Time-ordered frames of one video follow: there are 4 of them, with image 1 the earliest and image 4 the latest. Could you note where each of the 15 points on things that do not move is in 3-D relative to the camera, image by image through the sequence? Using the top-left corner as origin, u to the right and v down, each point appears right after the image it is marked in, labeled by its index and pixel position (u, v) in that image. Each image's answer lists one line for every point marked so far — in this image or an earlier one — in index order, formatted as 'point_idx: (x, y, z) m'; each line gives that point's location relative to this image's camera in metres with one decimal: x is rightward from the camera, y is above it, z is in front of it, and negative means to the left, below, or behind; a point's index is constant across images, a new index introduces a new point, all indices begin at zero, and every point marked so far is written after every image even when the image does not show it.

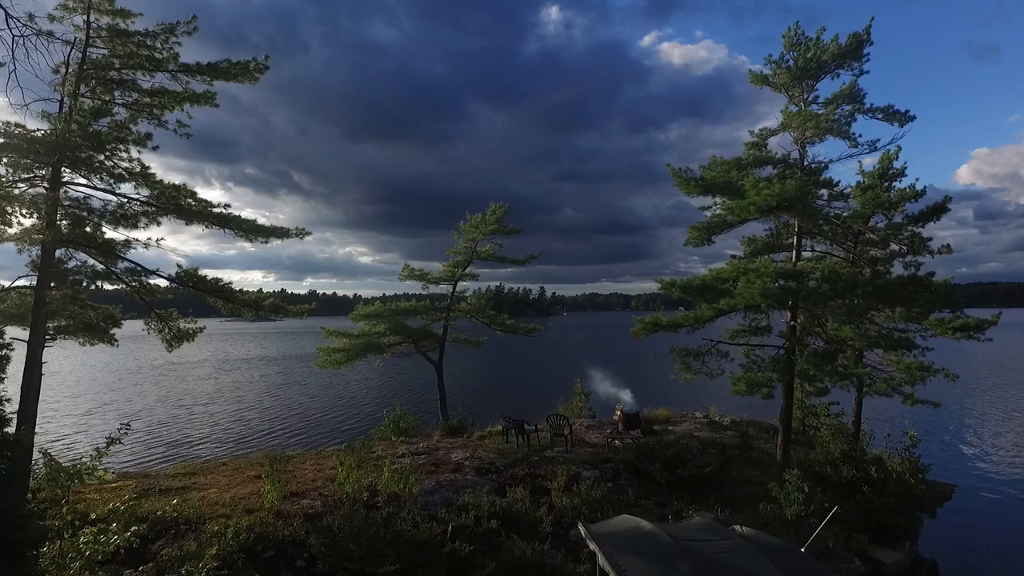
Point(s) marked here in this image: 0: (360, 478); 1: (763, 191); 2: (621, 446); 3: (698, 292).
0: (-3.3, -4.1, +11.6) m
1: (+5.5, +2.1, +11.7) m
2: (+3.1, -4.4, +15.0) m
3: (+4.6, -0.1, +13.3) m
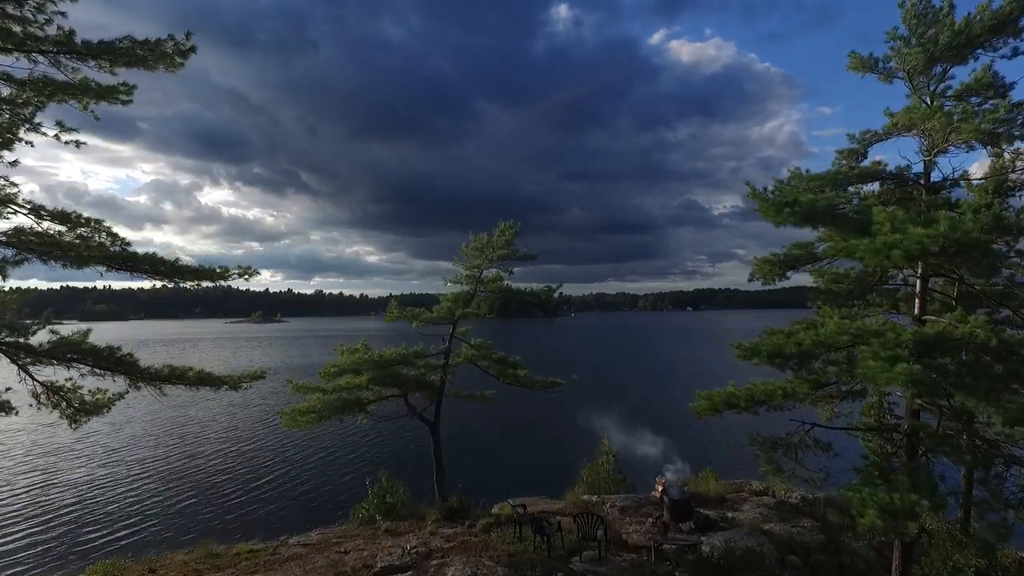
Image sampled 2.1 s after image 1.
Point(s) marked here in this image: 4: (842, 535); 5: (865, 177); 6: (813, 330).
0: (-3.0, -5.3, +7.9) m
1: (+5.8, +0.9, +7.9) m
2: (+3.4, -5.6, +11.3) m
3: (+5.0, -1.3, +9.6) m
4: (+7.9, -5.9, +12.9) m
5: (+7.0, +2.2, +10.7) m
6: (+5.5, -0.7, +9.8) m
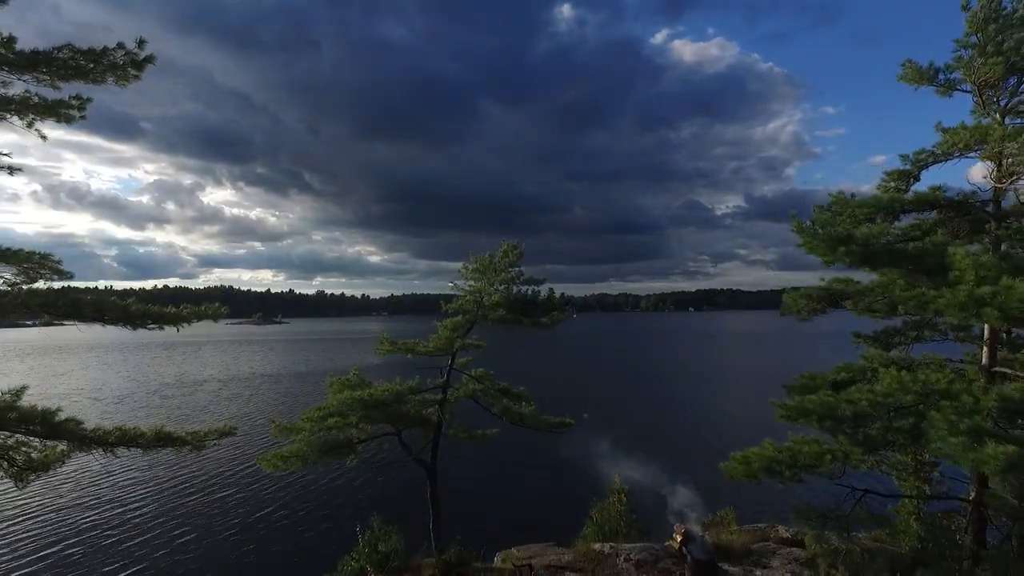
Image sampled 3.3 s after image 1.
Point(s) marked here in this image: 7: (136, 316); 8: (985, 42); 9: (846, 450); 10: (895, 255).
0: (-2.9, -6.0, +6.5) m
1: (+5.9, +0.2, +6.5) m
2: (+3.5, -6.4, +9.9) m
3: (+5.1, -2.0, +8.2) m
4: (+8.0, -6.7, +11.5) m
5: (+7.1, +1.5, +9.4) m
6: (+5.6, -1.5, +8.5) m
7: (-5.8, -0.5, +8.3) m
8: (+7.4, +3.8, +8.4) m
9: (+5.1, -2.5, +8.2) m
10: (+5.6, +0.5, +8.0) m
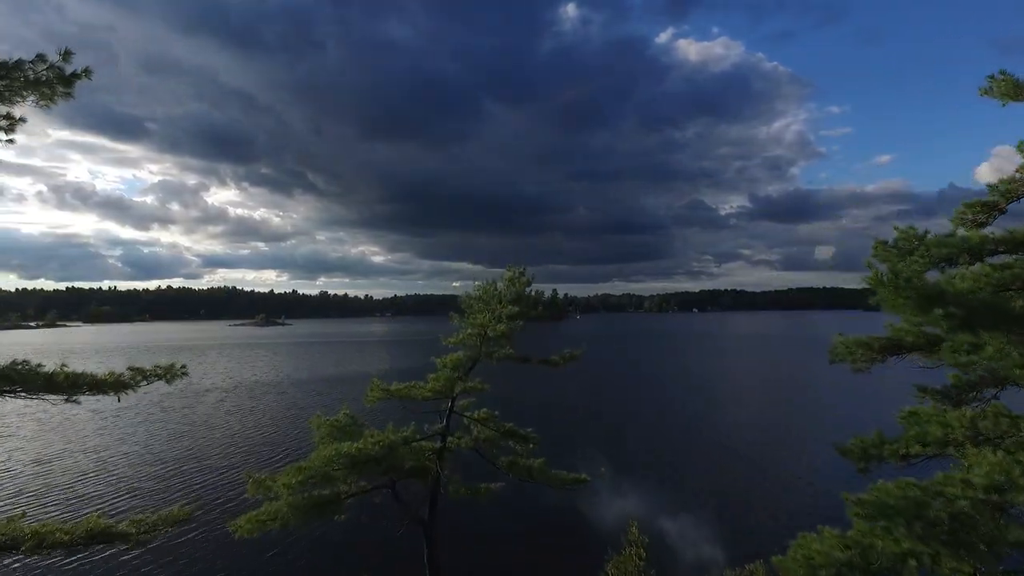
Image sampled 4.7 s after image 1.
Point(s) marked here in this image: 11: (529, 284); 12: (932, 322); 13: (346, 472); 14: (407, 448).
0: (-2.8, -6.8, +5.0) m
1: (+6.0, -0.7, +4.9) m
2: (+3.6, -7.2, +8.3) m
3: (+5.2, -2.9, +6.6) m
4: (+8.2, -7.5, +9.9) m
5: (+7.3, +0.6, +7.8) m
6: (+5.8, -2.3, +6.9) m
7: (-5.7, -1.3, +6.8) m
8: (+7.5, +3.0, +6.8) m
9: (+5.2, -3.3, +6.7) m
10: (+5.8, -0.3, +6.4) m
11: (+0.5, +0.1, +13.8) m
12: (+5.1, -0.4, +6.6) m
13: (-3.5, -3.8, +11.3) m
14: (-2.4, -3.6, +12.3) m
